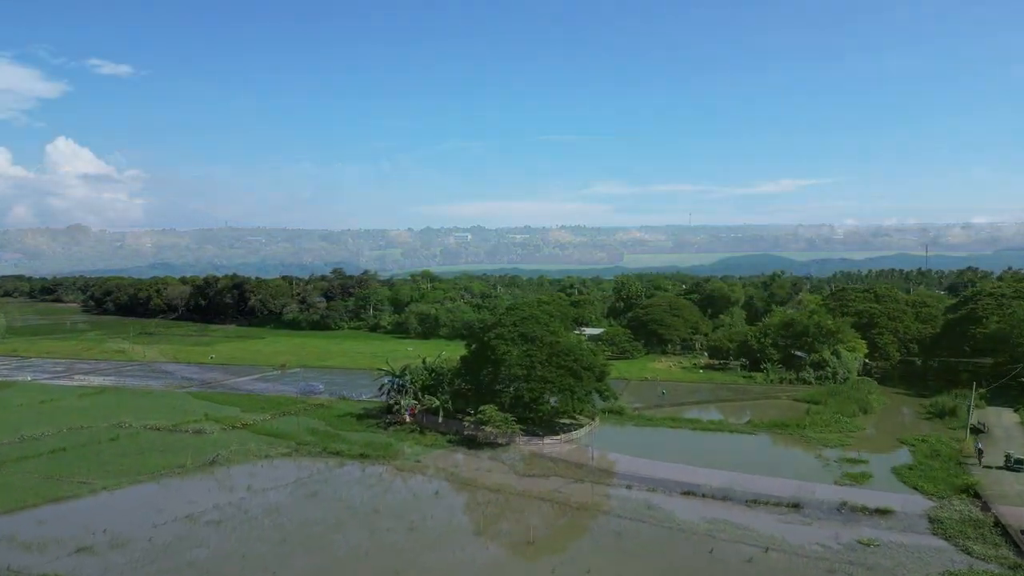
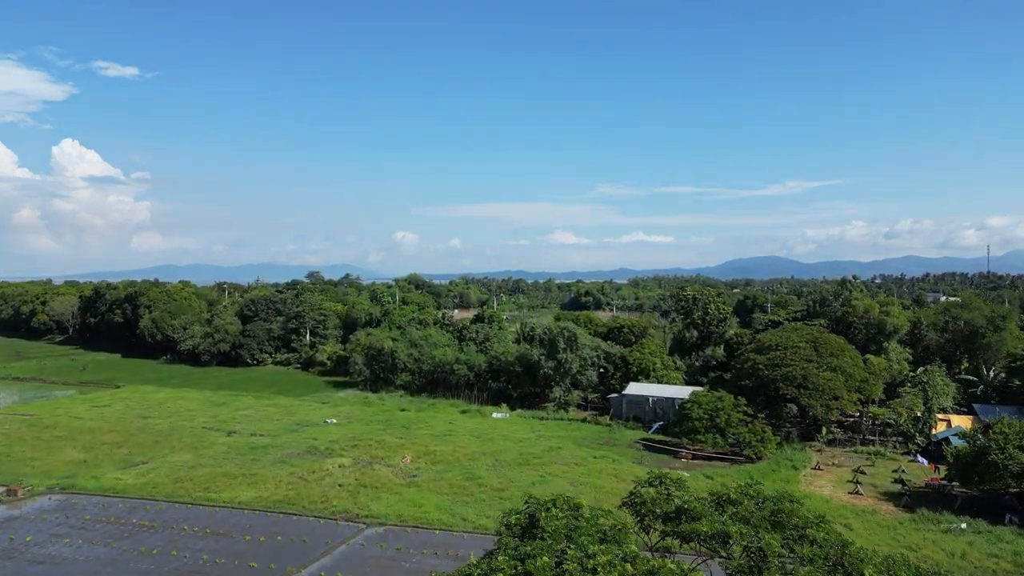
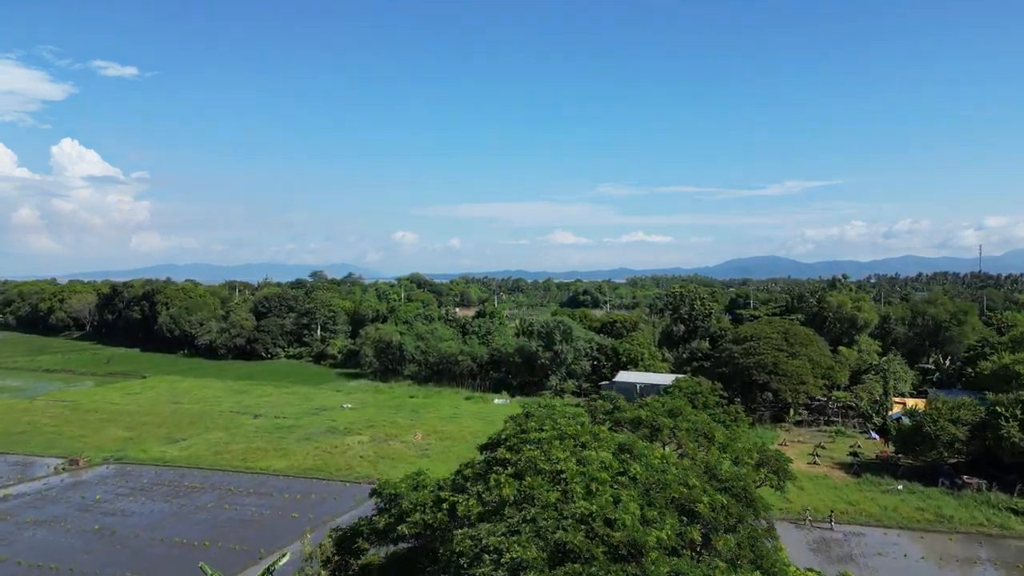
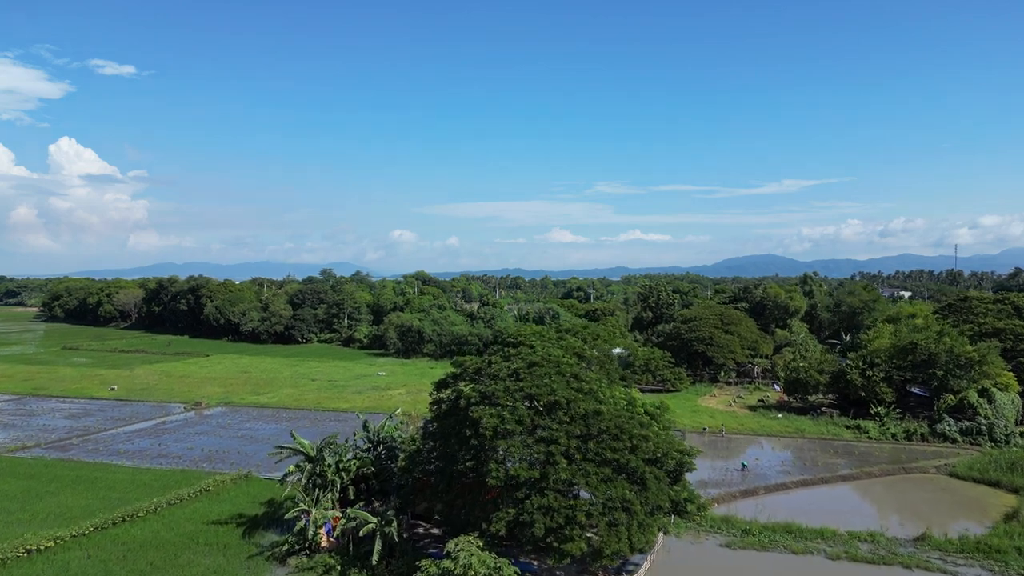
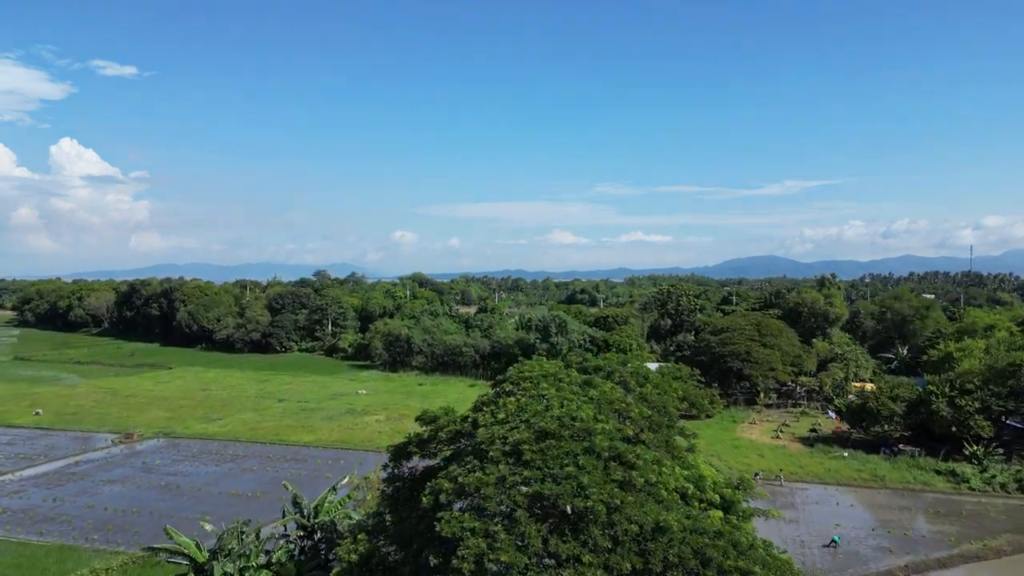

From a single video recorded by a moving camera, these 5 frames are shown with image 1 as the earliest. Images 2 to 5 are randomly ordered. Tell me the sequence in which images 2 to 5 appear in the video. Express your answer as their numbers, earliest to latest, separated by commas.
4, 5, 3, 2
